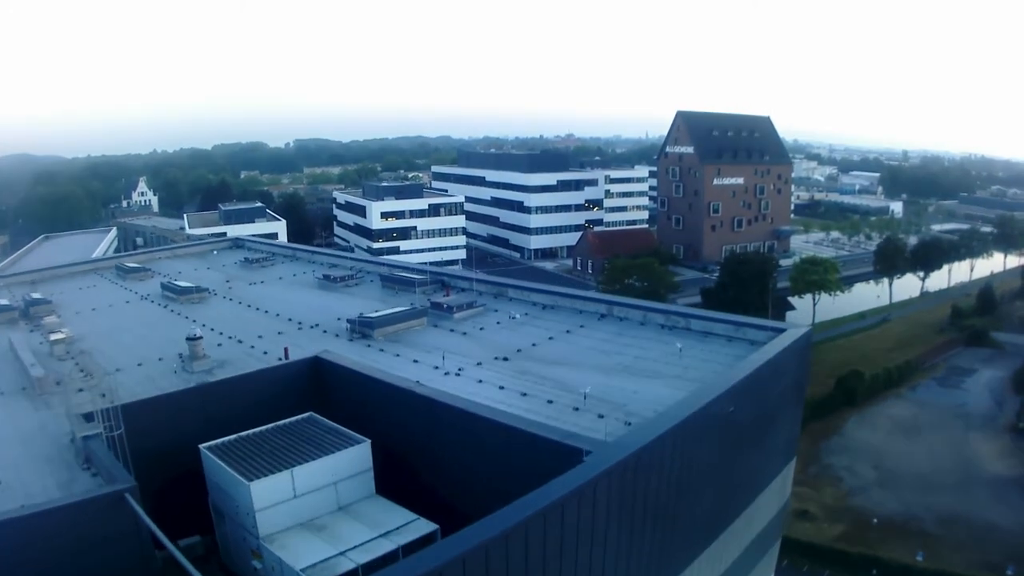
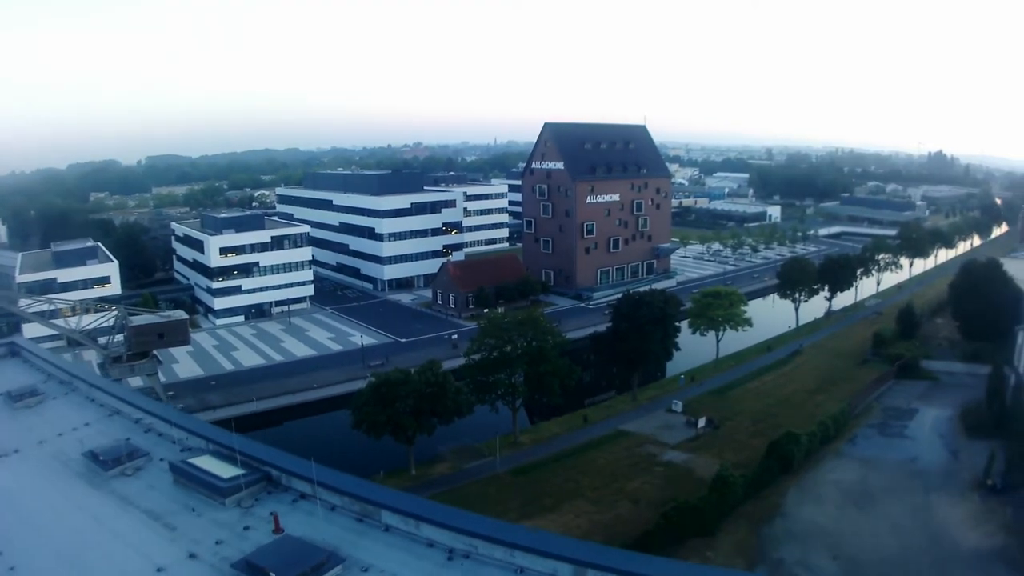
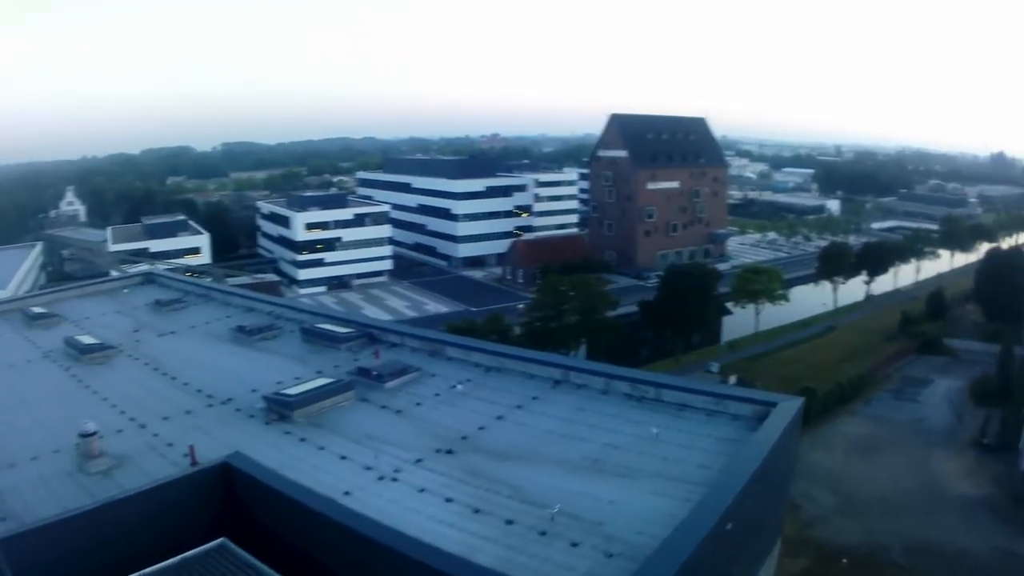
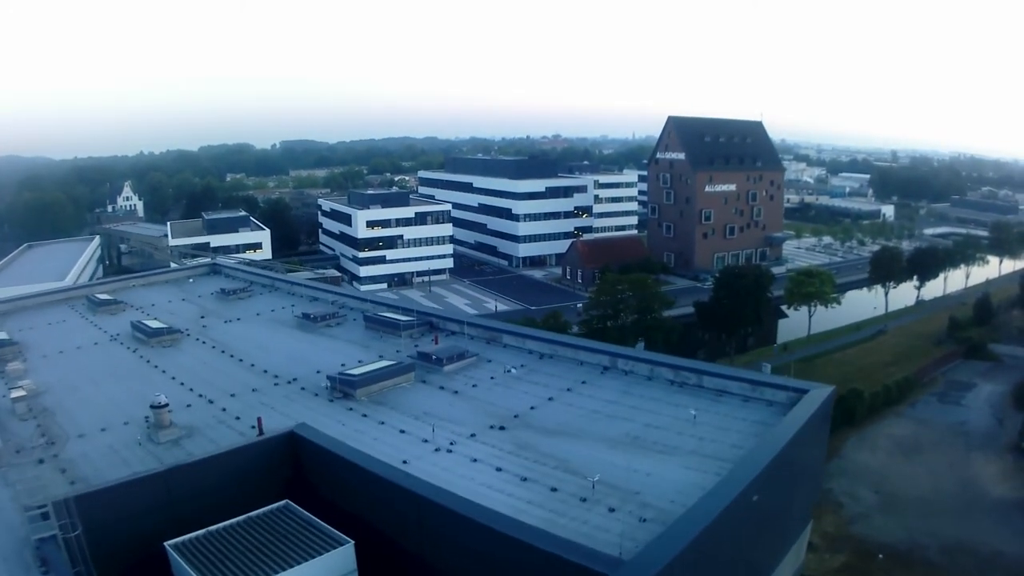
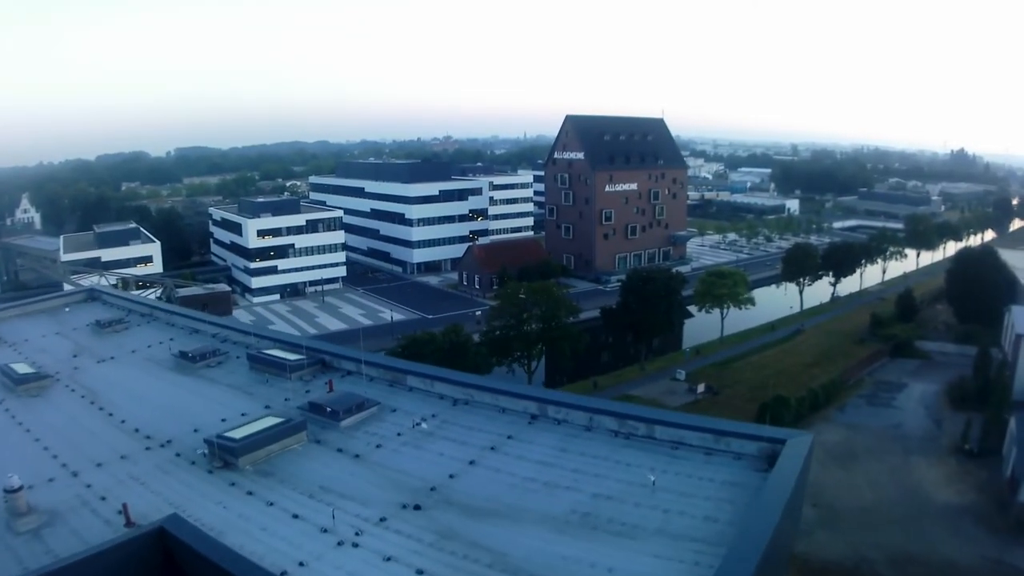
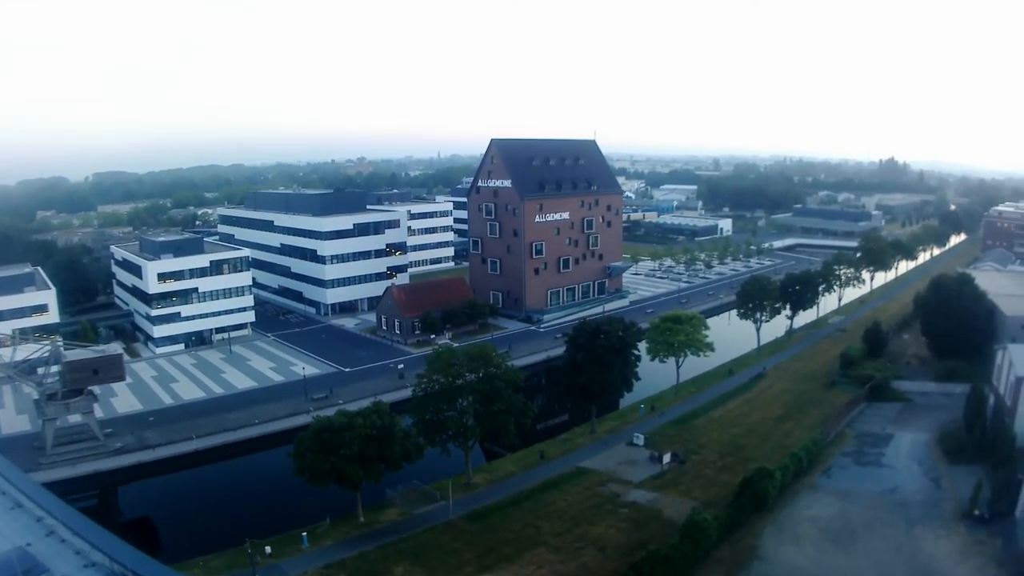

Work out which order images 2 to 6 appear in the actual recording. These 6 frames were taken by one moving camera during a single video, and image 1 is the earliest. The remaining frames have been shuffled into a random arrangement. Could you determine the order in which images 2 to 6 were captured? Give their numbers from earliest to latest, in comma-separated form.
4, 3, 5, 2, 6
